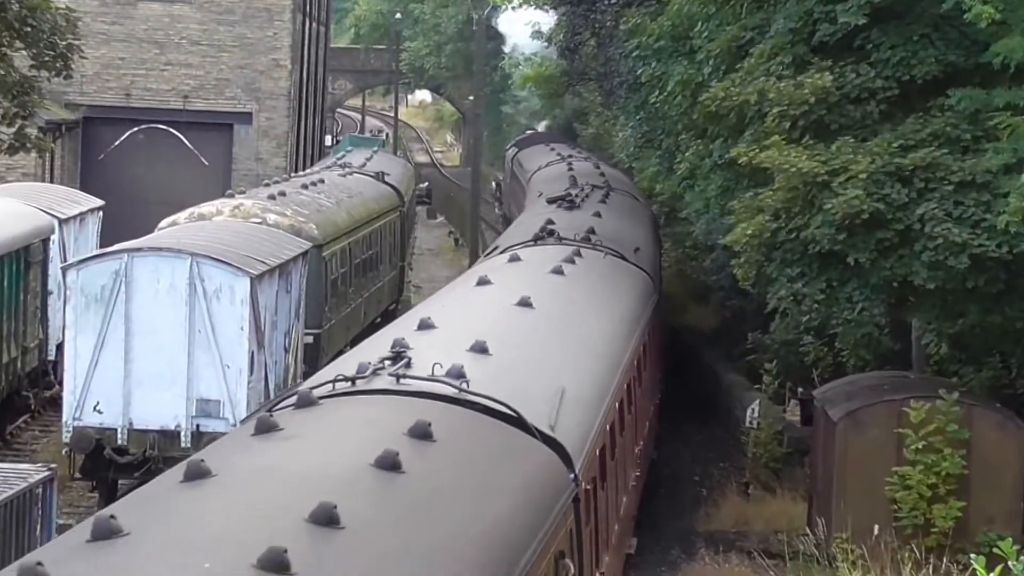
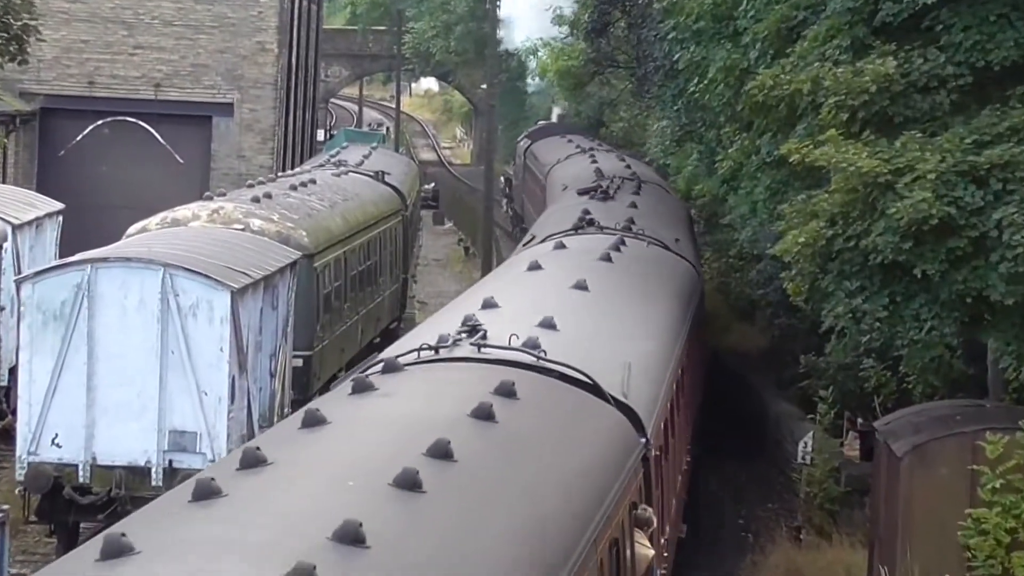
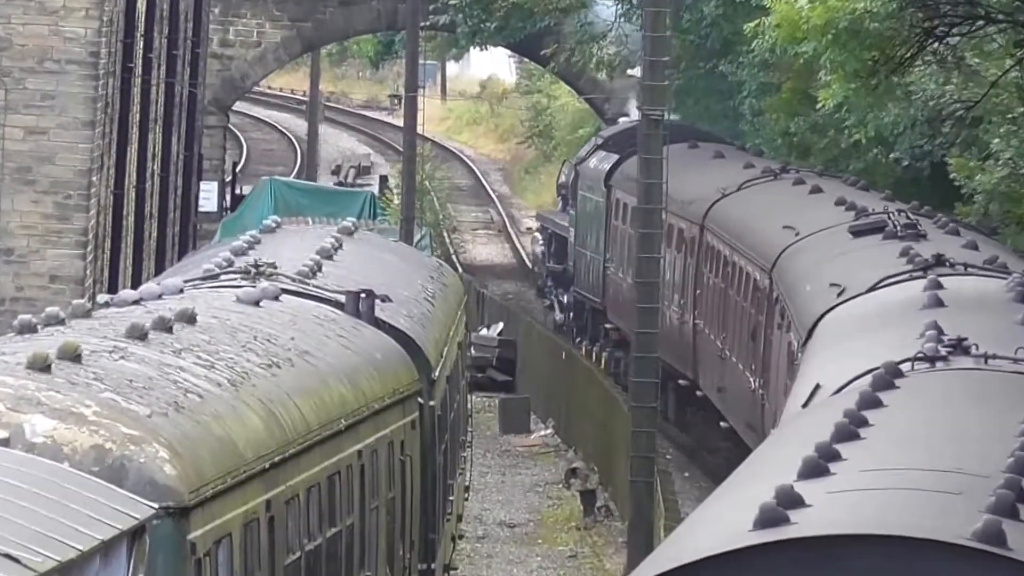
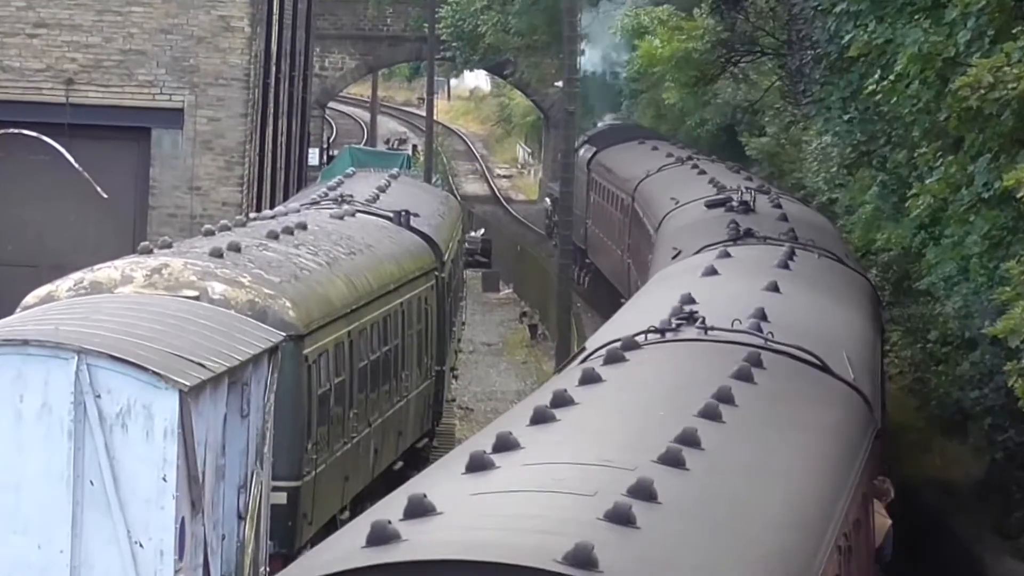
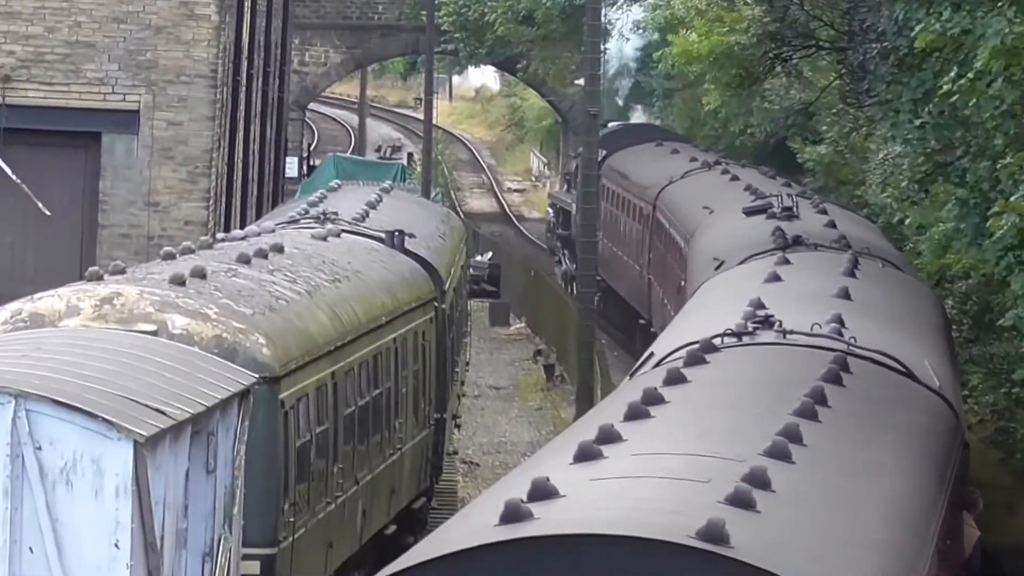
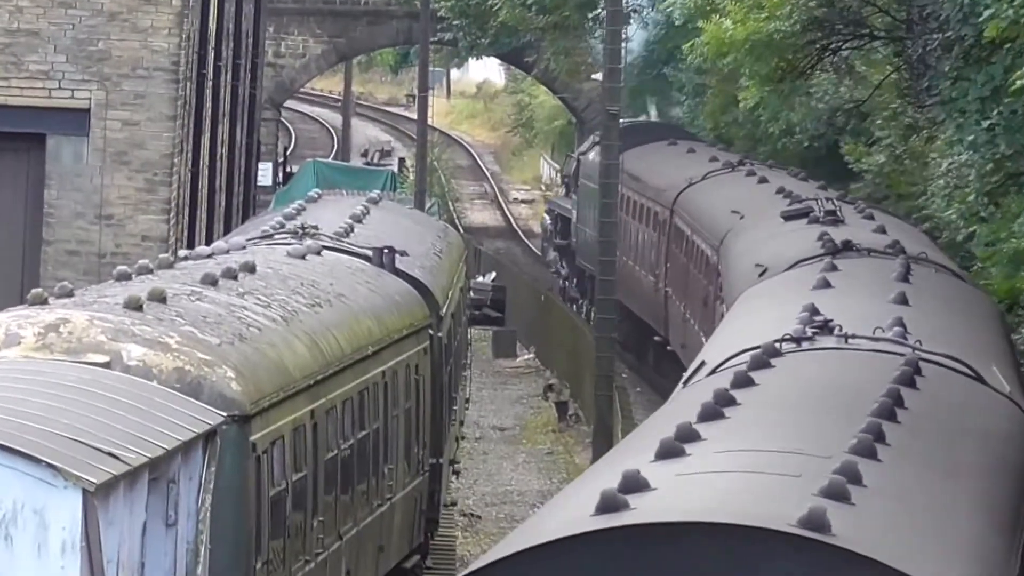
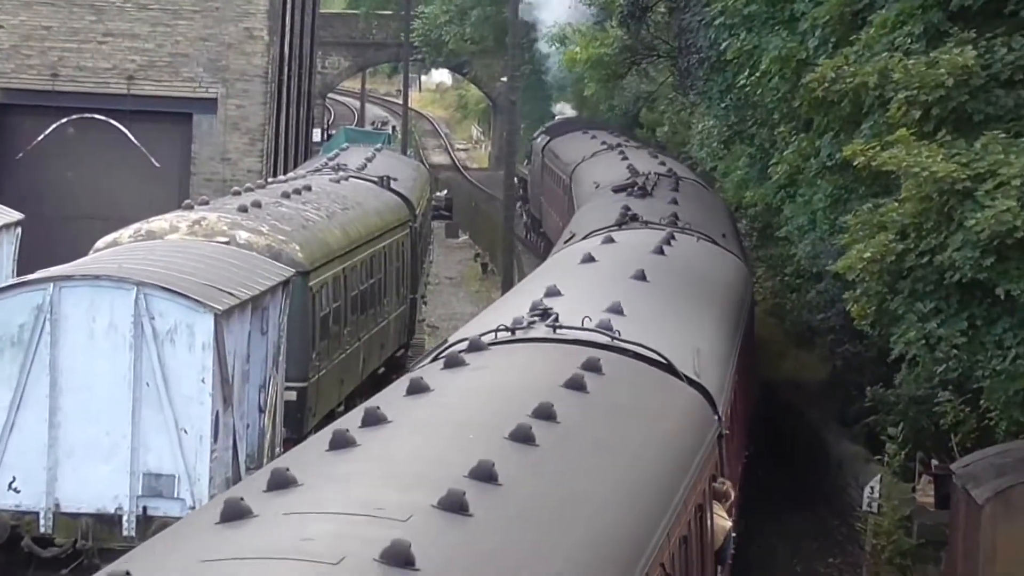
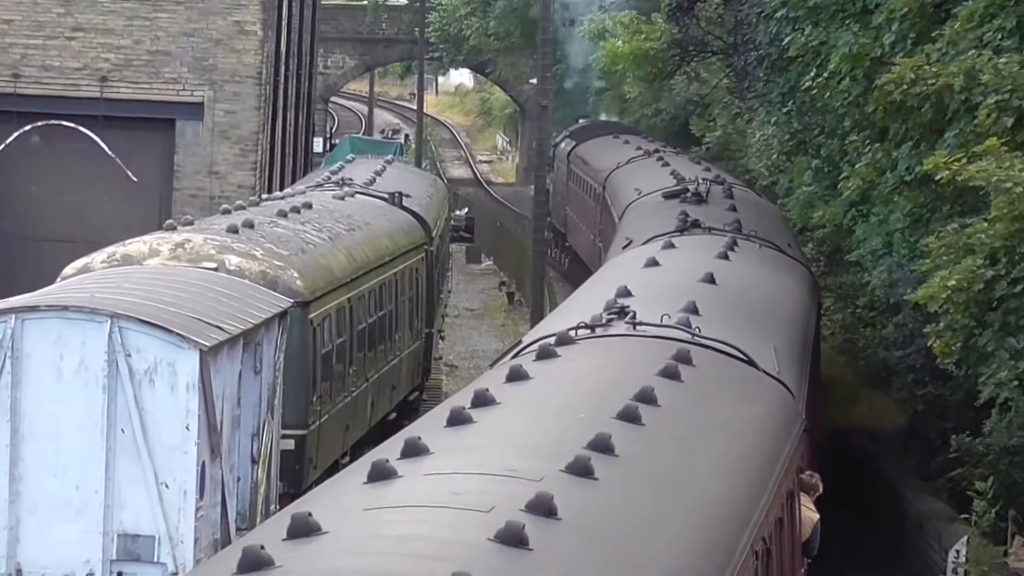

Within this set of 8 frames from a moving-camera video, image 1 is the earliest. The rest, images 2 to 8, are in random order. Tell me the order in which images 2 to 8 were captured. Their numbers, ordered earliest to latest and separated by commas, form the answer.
2, 7, 8, 4, 5, 6, 3
